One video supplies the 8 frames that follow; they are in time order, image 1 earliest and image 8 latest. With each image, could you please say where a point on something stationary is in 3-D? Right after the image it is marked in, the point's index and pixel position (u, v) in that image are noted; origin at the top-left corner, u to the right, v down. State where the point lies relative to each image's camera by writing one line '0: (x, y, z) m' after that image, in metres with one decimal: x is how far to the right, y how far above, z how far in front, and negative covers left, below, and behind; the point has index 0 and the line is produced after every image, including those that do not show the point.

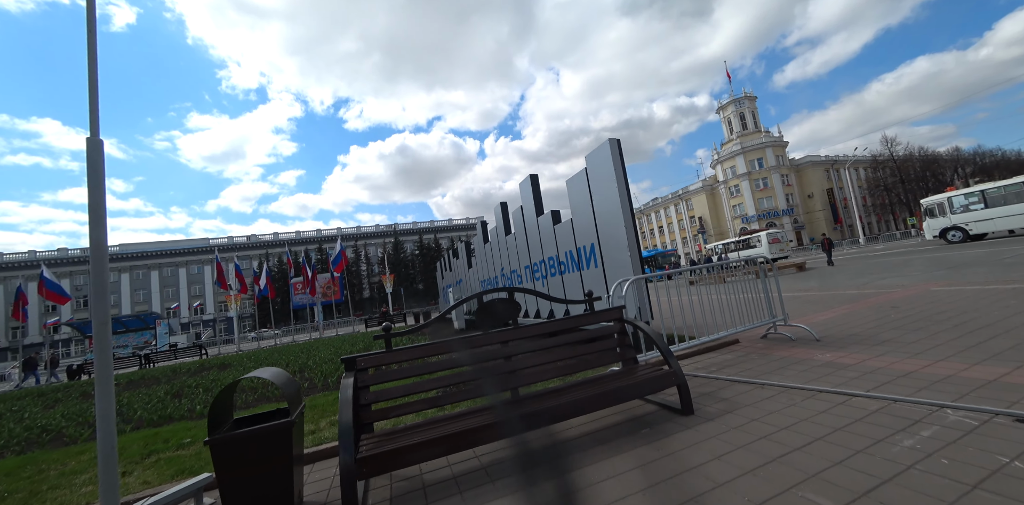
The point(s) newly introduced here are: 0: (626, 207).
0: (+1.8, +0.7, +6.0) m
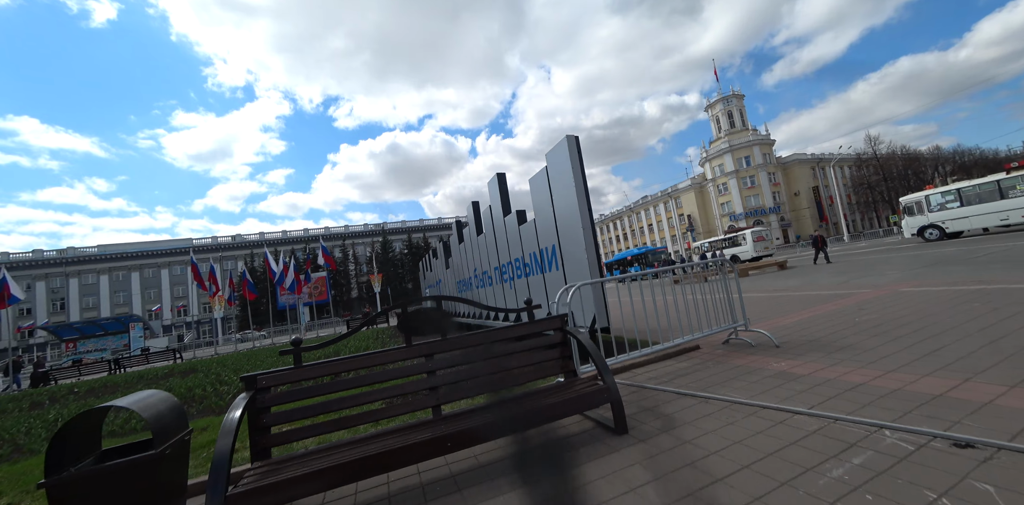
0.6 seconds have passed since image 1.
0: (+1.1, +0.6, +5.8) m
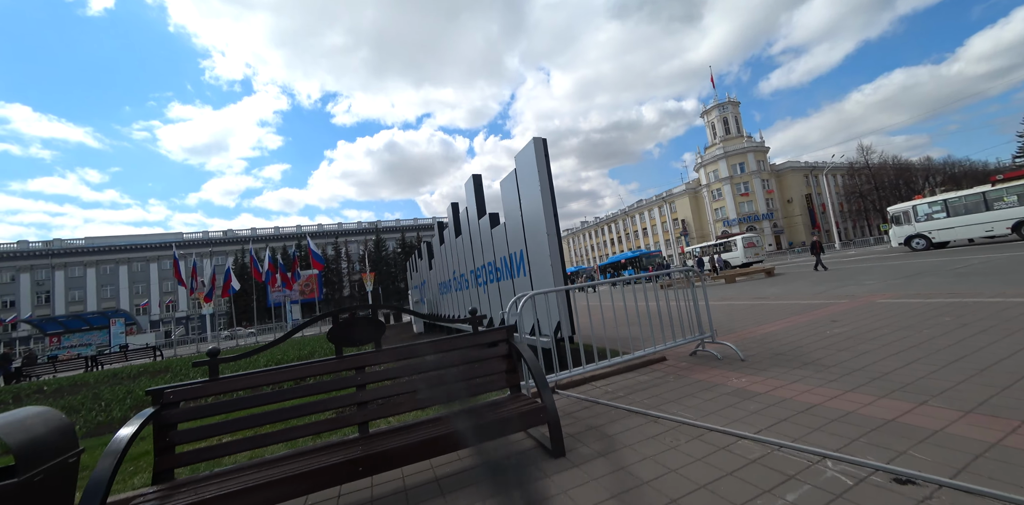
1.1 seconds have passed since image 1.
0: (+0.5, +0.5, +5.6) m
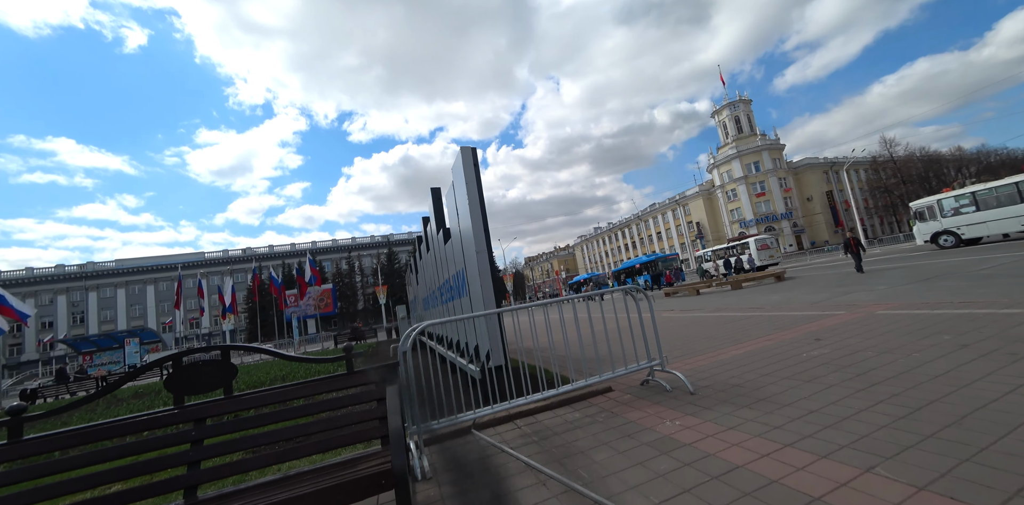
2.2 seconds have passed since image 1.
0: (-0.4, +0.3, +5.1) m
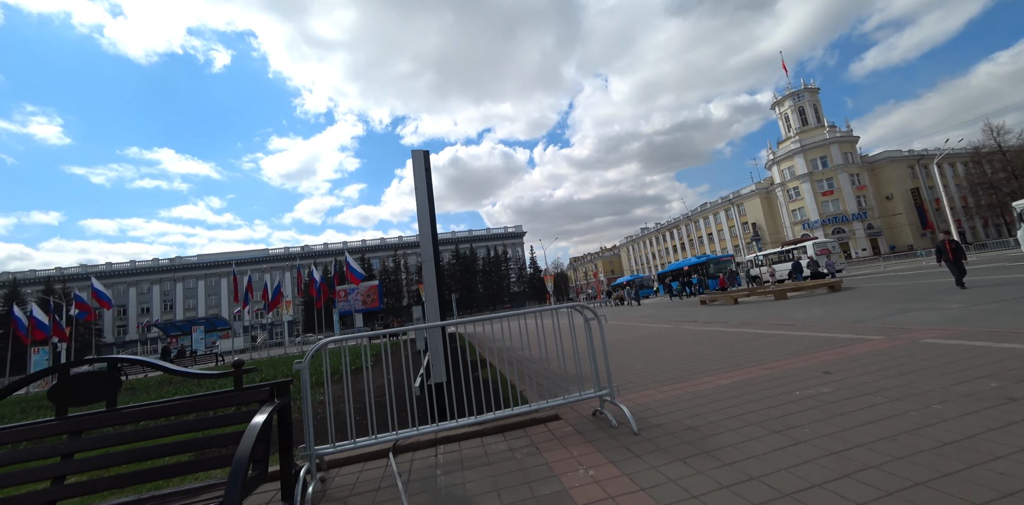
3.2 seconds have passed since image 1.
0: (-1.1, +0.2, +4.7) m
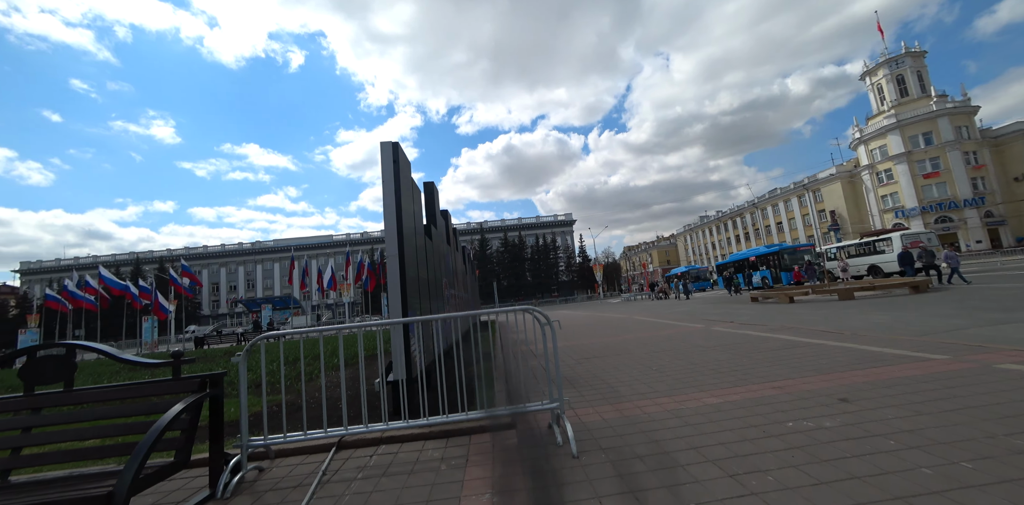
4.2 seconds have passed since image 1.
0: (-1.4, +0.3, +4.5) m
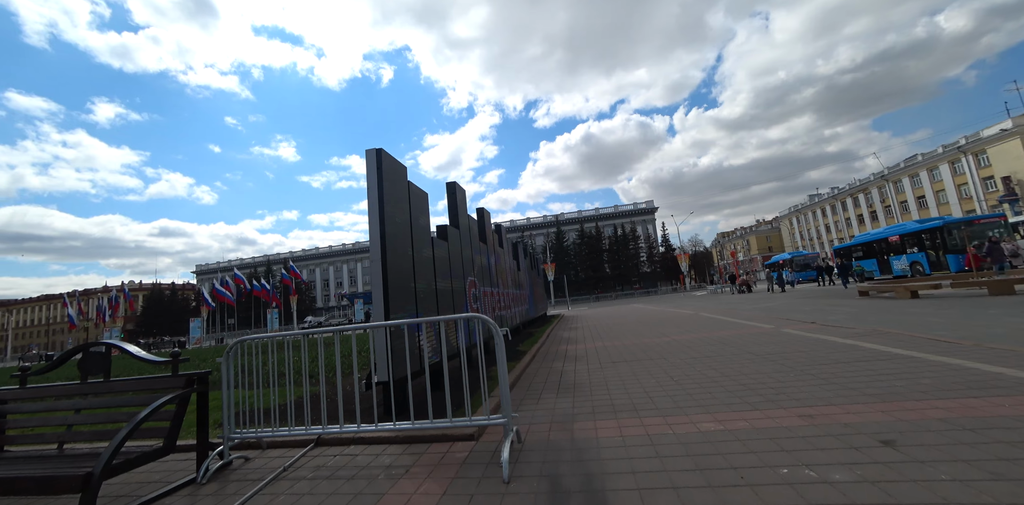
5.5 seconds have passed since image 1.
0: (-1.6, +0.2, +4.6) m
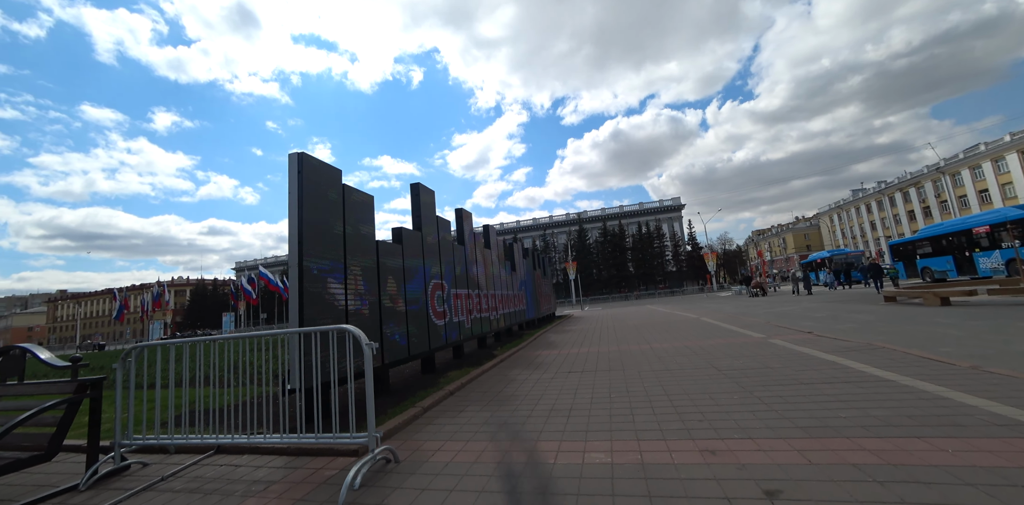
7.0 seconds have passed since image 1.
0: (-2.6, +0.2, +4.4) m
